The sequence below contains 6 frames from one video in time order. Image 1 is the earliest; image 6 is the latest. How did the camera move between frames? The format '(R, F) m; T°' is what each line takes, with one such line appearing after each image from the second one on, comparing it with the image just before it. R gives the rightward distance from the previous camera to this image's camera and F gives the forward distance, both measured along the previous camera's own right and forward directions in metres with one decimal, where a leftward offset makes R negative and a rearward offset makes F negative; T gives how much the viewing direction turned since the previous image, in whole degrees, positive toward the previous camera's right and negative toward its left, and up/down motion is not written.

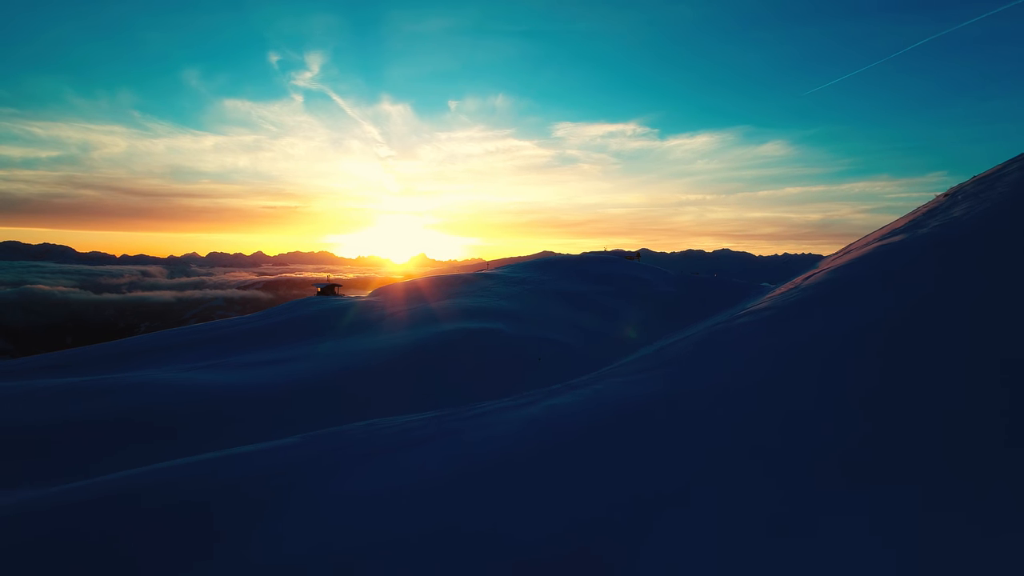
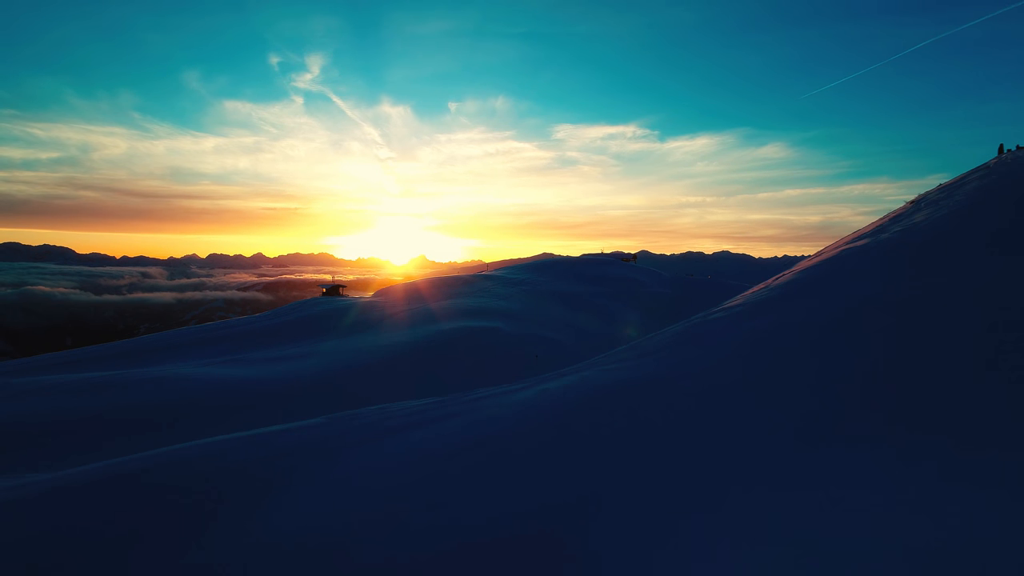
(+0.2, -0.8) m; 0°
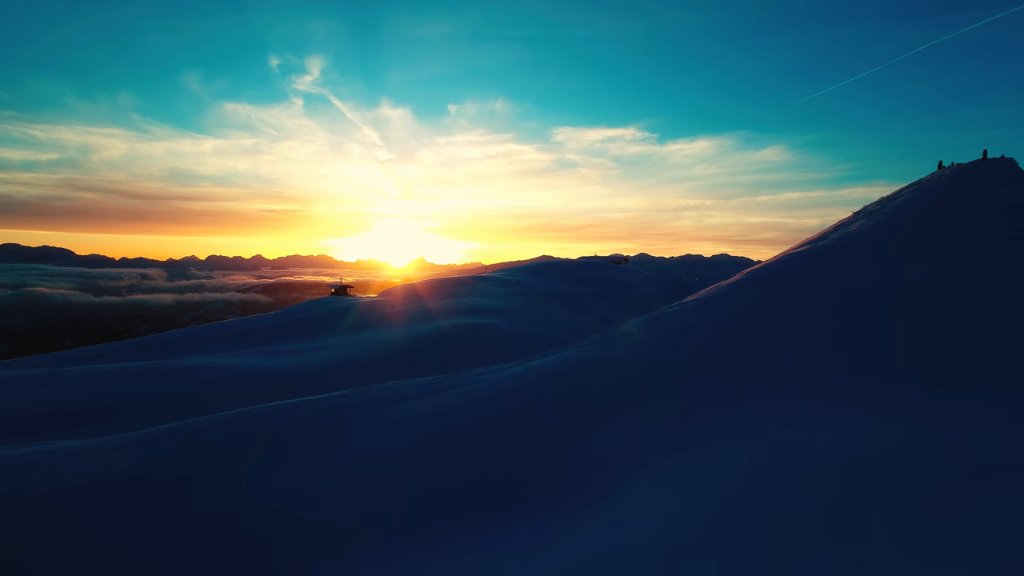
(+0.5, -1.9) m; 0°
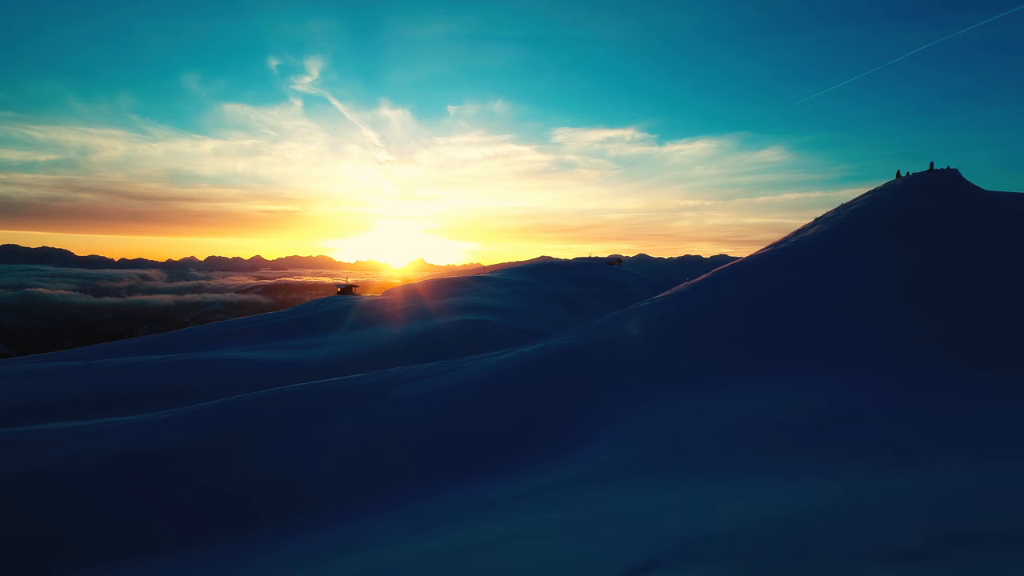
(+0.4, -1.6) m; 0°
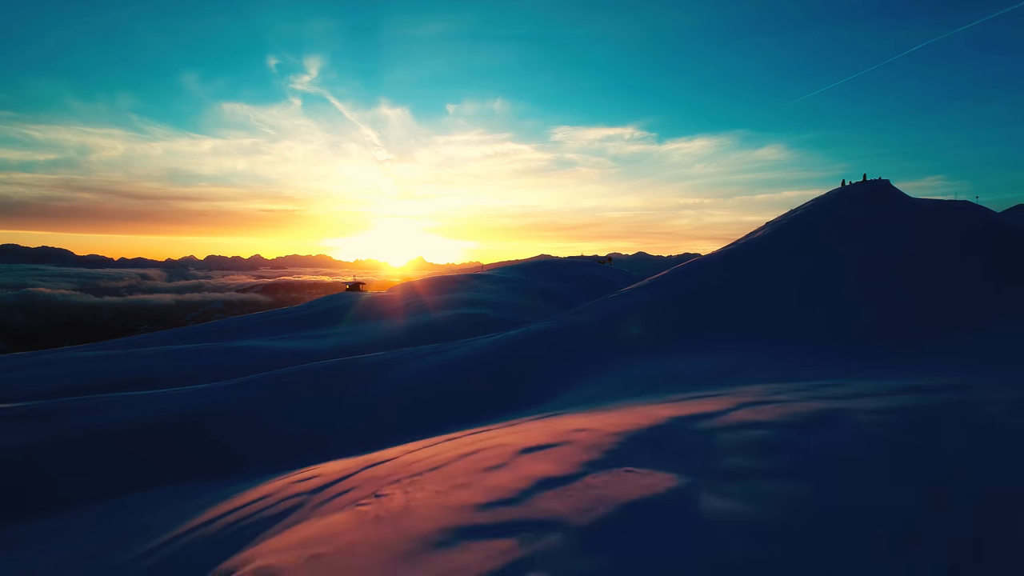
(+0.6, -2.5) m; 0°
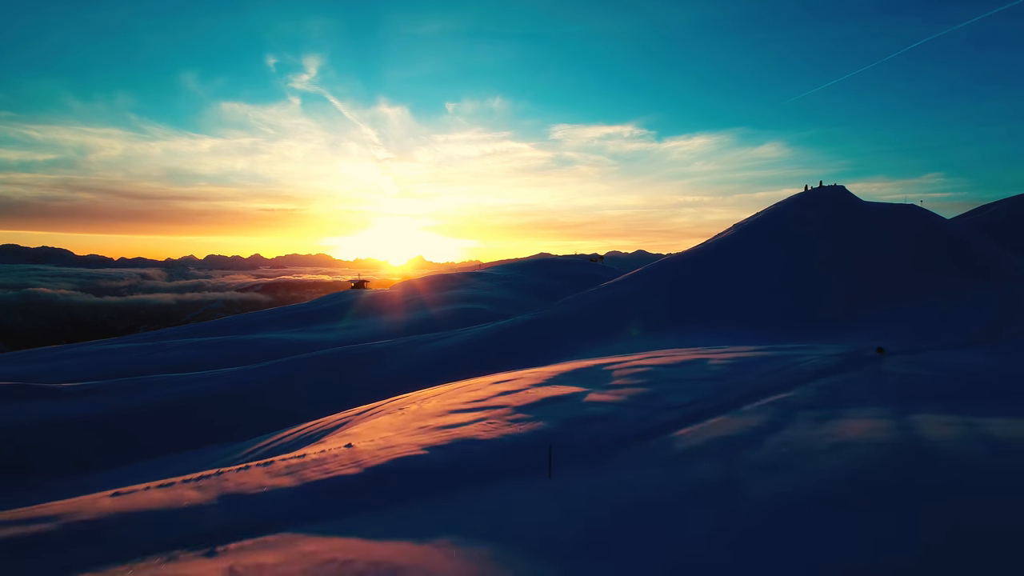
(+0.5, -2.1) m; 0°
